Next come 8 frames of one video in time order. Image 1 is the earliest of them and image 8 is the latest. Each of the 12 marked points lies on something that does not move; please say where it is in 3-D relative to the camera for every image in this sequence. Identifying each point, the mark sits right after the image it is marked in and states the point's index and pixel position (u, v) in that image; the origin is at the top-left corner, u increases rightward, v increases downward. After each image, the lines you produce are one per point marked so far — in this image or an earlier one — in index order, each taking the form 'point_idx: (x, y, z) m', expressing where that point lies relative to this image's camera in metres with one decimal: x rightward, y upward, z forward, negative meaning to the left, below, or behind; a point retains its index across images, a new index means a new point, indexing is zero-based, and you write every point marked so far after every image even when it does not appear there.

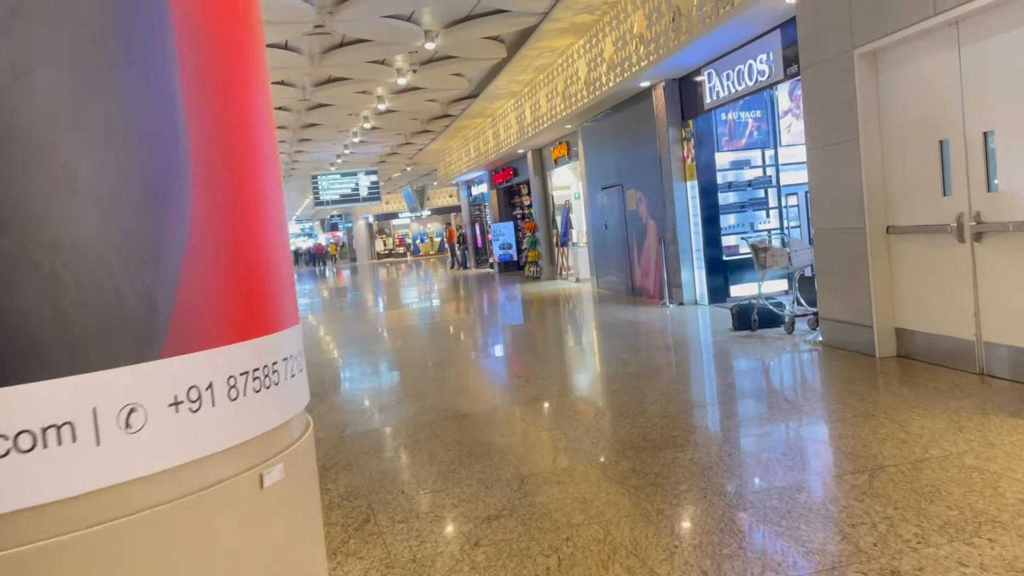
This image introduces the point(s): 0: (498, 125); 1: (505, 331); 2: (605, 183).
0: (-0.3, +3.1, +15.5) m
1: (-0.1, -0.5, +10.3) m
2: (+1.2, +1.4, +11.1) m
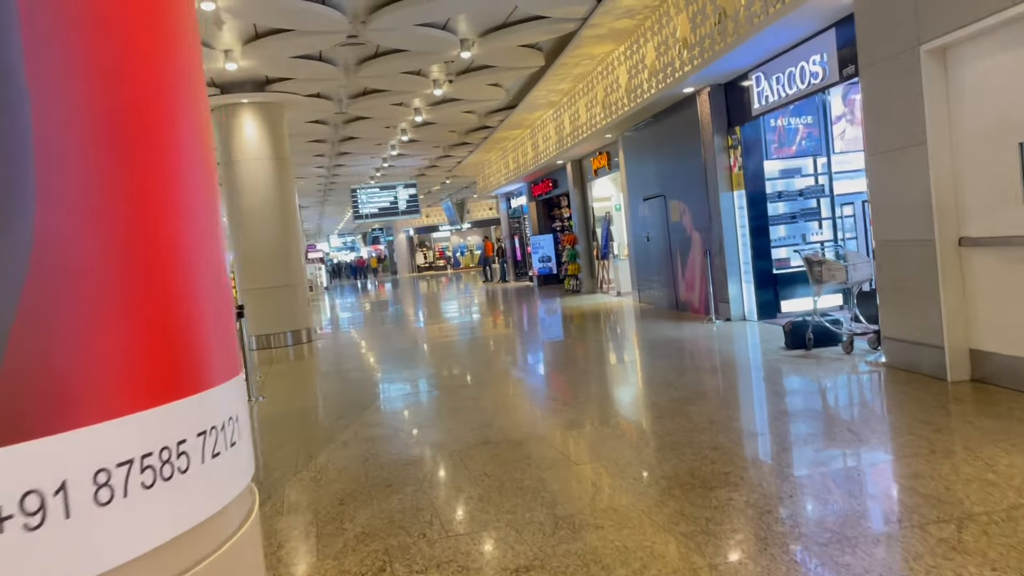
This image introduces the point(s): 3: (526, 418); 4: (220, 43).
0: (+0.4, +2.8, +15.2) m
1: (+0.4, -0.7, +10.0) m
2: (+1.7, +1.2, +10.7) m
3: (+0.1, -0.8, +5.7) m
4: (-3.0, +2.5, +8.5) m
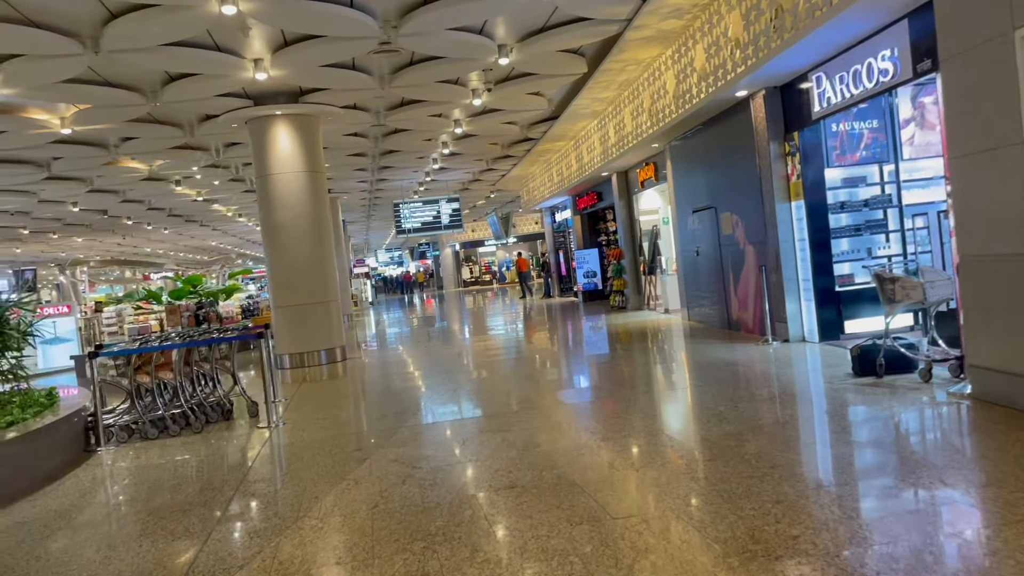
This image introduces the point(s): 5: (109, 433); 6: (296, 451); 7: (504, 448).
0: (+1.2, +2.5, +14.7) m
1: (+0.9, -0.9, +9.4) m
2: (+2.2, +1.0, +10.1) m
3: (+0.3, -0.9, +5.1) m
4: (-2.6, +2.3, +8.2) m
5: (-3.0, -1.1, +6.2) m
6: (-1.5, -1.1, +5.8) m
7: (-0.1, -1.0, +5.2) m
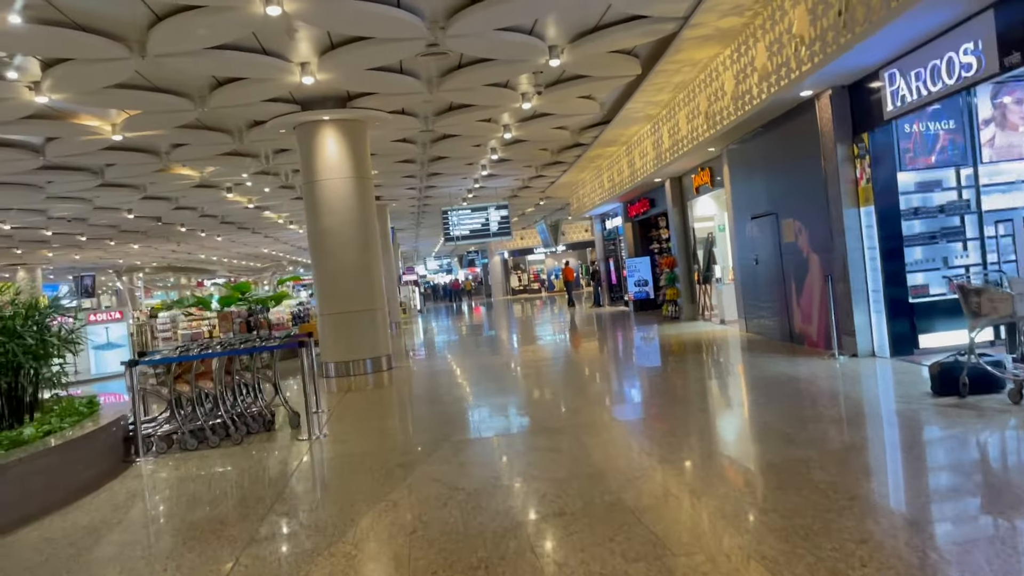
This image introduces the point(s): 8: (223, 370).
0: (+2.1, +2.4, +14.3) m
1: (+1.4, -1.0, +9.0) m
2: (+2.8, +0.9, +9.7) m
3: (+0.6, -1.0, +4.8) m
4: (-2.1, +2.3, +8.1) m
5: (-2.7, -1.1, +6.0) m
6: (-1.2, -1.2, +5.5) m
7: (+0.2, -1.0, +4.9) m
8: (-2.2, -0.6, +6.2) m
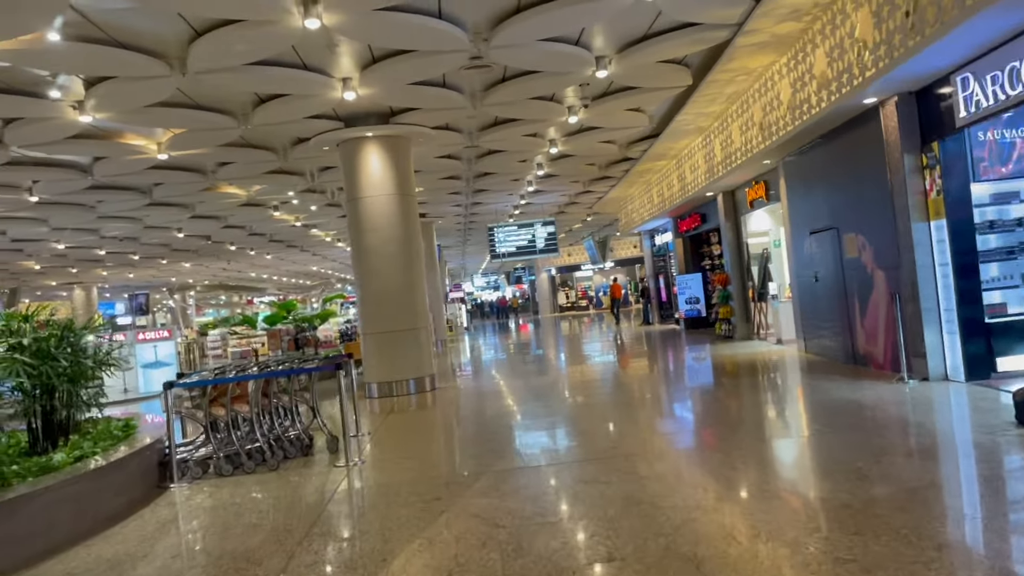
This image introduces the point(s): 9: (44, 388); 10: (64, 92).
0: (+2.9, +2.1, +14.0) m
1: (+1.9, -1.2, +8.6) m
2: (+3.4, +0.7, +9.2) m
3: (+0.9, -1.1, +4.5) m
4: (-1.7, +2.1, +8.0) m
5: (-2.3, -1.3, +5.9) m
6: (-0.9, -1.3, +5.3) m
7: (+0.5, -1.2, +4.6) m
8: (-1.8, -0.8, +6.0) m
9: (-3.1, -0.7, +5.4) m
10: (-4.1, +1.8, +7.6) m
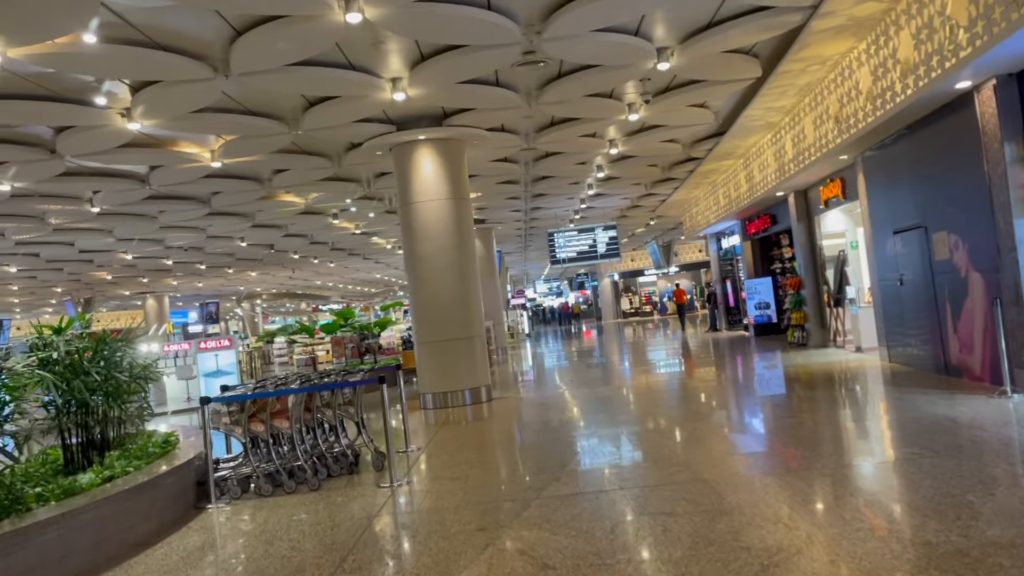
0: (+3.8, +2.0, +13.3) m
1: (+2.5, -1.2, +8.0) m
2: (+4.0, +0.6, +8.5) m
3: (+1.1, -1.1, +3.9) m
4: (-1.2, +2.0, +7.7) m
5: (-2.0, -1.3, +5.6) m
6: (-0.6, -1.3, +4.9) m
7: (+0.8, -1.2, +4.1) m
8: (-1.5, -0.8, +5.7) m
9: (-2.7, -0.7, +5.2) m
10: (-3.6, +1.7, +7.5) m
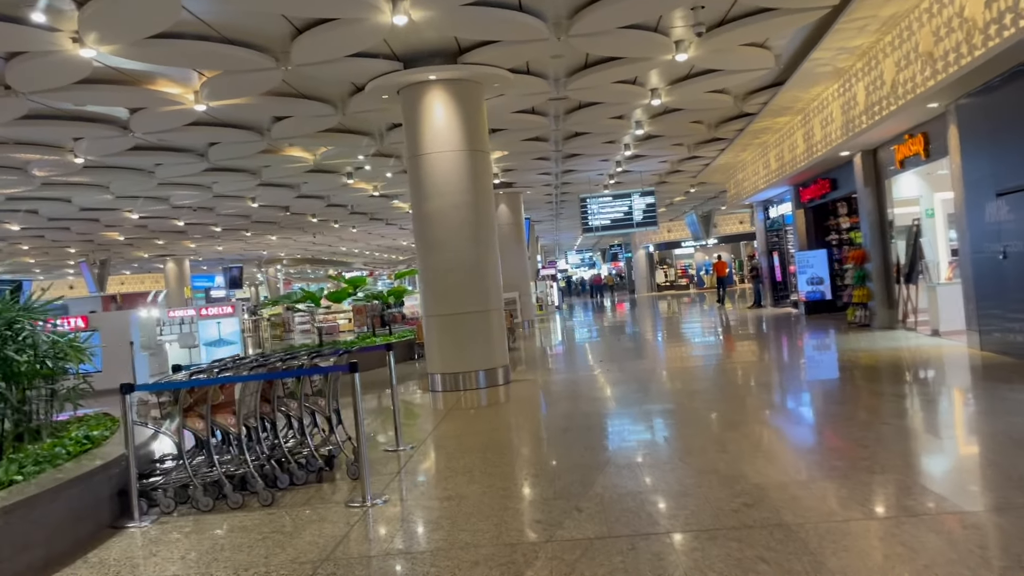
0: (+4.2, +2.4, +11.8) m
1: (+2.6, -1.0, +6.7) m
2: (+4.2, +0.8, +7.0) m
3: (+1.1, -1.0, +2.6) m
4: (-1.0, +2.3, +6.3) m
5: (-1.9, -1.1, +4.4) m
6: (-0.5, -1.2, +3.7) m
7: (+0.7, -1.1, +2.8) m
8: (-1.4, -0.6, +4.5) m
9: (-2.7, -0.5, +4.0) m
10: (-3.5, +2.0, +6.3) m
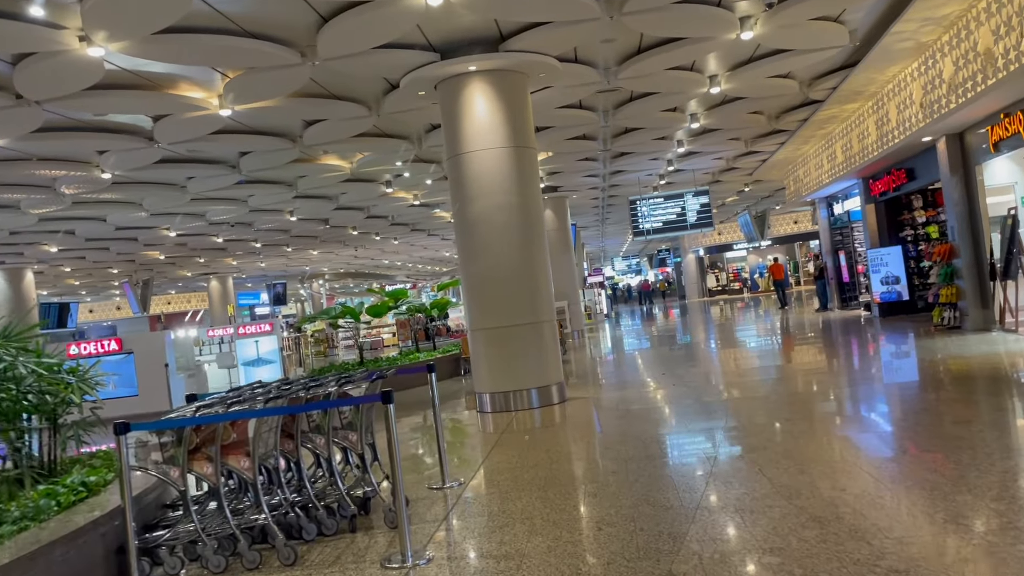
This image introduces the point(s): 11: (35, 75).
0: (+4.8, +2.4, +10.8) m
1: (+3.0, -1.0, +5.8) m
2: (+4.5, +0.9, +6.1) m
3: (+1.3, -1.0, +1.8) m
4: (-0.7, +2.2, +5.6) m
5: (-1.6, -1.2, +3.7) m
6: (-0.3, -1.2, +2.9) m
7: (+1.0, -1.1, +2.0) m
8: (-1.1, -0.7, +3.8) m
9: (-2.4, -0.6, +3.4) m
10: (-3.1, +1.9, +5.7) m
11: (-3.7, +1.7, +6.5) m
